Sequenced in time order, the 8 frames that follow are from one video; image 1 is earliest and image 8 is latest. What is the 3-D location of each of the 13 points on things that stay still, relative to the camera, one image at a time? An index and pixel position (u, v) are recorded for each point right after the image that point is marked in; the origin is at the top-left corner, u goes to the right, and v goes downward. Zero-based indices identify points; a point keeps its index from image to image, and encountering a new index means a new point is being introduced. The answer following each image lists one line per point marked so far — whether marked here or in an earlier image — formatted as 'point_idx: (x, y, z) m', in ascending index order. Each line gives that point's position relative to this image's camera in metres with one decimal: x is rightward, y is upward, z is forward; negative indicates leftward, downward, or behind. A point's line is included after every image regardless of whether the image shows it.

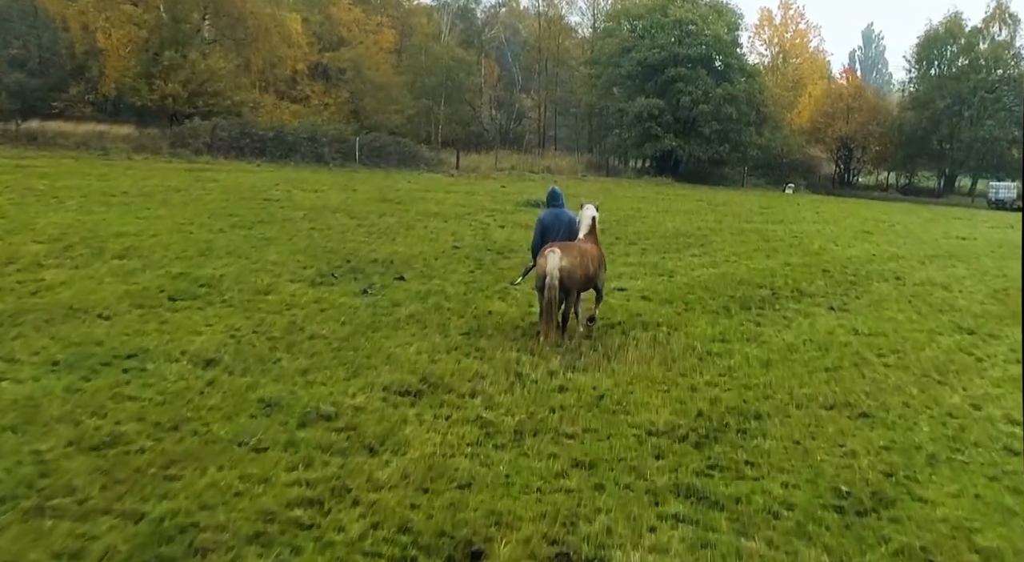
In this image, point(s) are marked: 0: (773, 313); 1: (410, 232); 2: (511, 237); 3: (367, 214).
0: (+3.0, -0.4, +10.3) m
1: (-1.7, +0.8, +14.7) m
2: (0.0, +0.7, +15.2) m
3: (-2.7, +1.3, +16.5) m
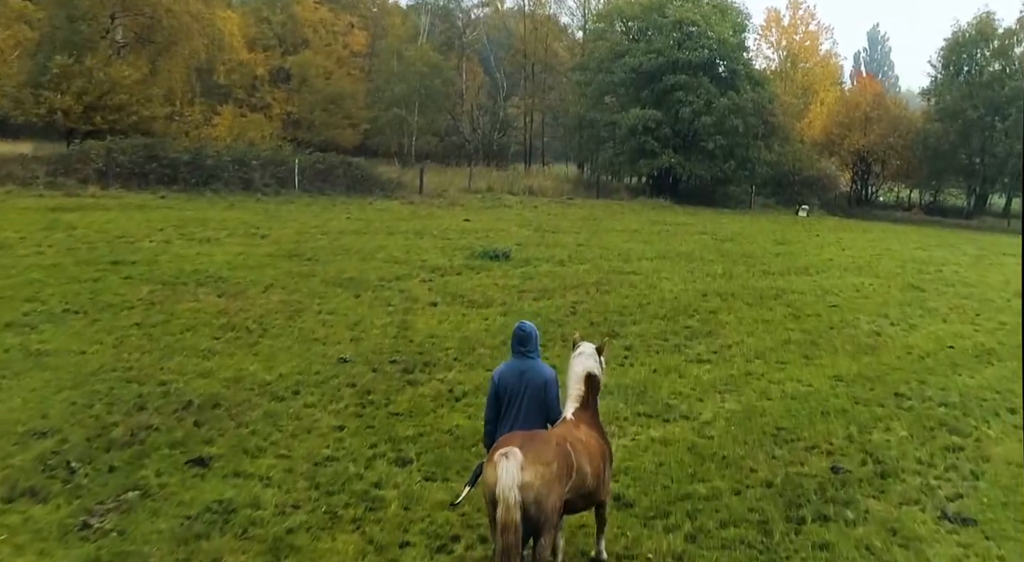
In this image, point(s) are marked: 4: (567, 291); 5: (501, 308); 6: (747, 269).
0: (+2.2, -1.7, +5.8) m
1: (-2.5, -0.5, +10.3) m
2: (-0.8, -0.5, +10.7) m
3: (-3.6, 0.0, +12.0) m
4: (+0.8, -0.2, +13.5) m
5: (-0.1, -0.4, +11.9) m
6: (+4.8, +0.2, +18.0) m
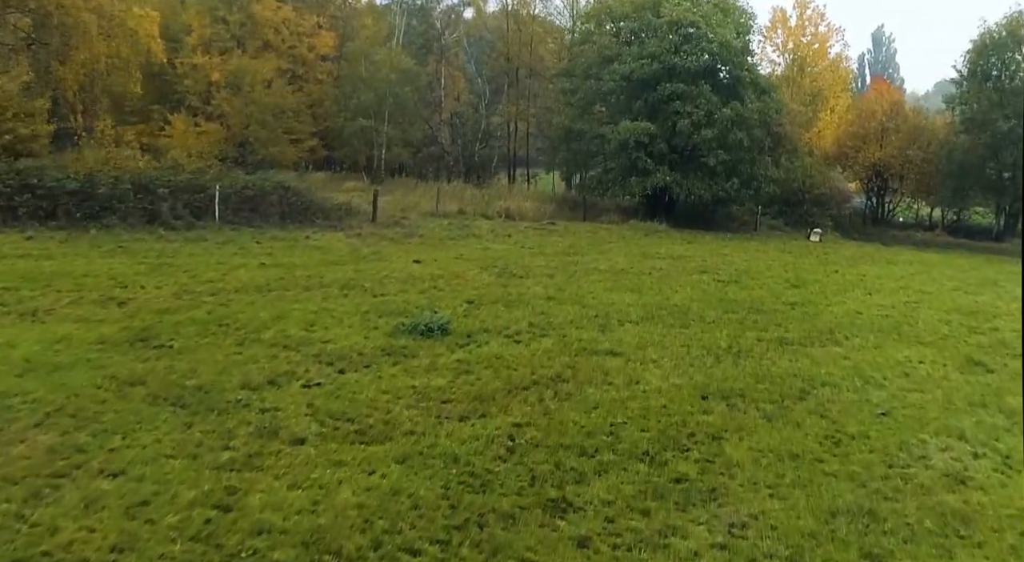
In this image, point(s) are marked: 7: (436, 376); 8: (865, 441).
0: (+1.4, -2.8, +1.9) m
1: (-3.4, -1.6, +6.3) m
2: (-1.7, -1.7, +6.8) m
3: (-4.4, -1.1, +8.1) m
4: (0.0, -1.3, +9.6) m
5: (-1.0, -1.5, +7.9) m
6: (+3.9, -0.9, +14.1) m
7: (-0.9, -1.1, +10.3) m
8: (+3.7, -1.7, +9.2) m
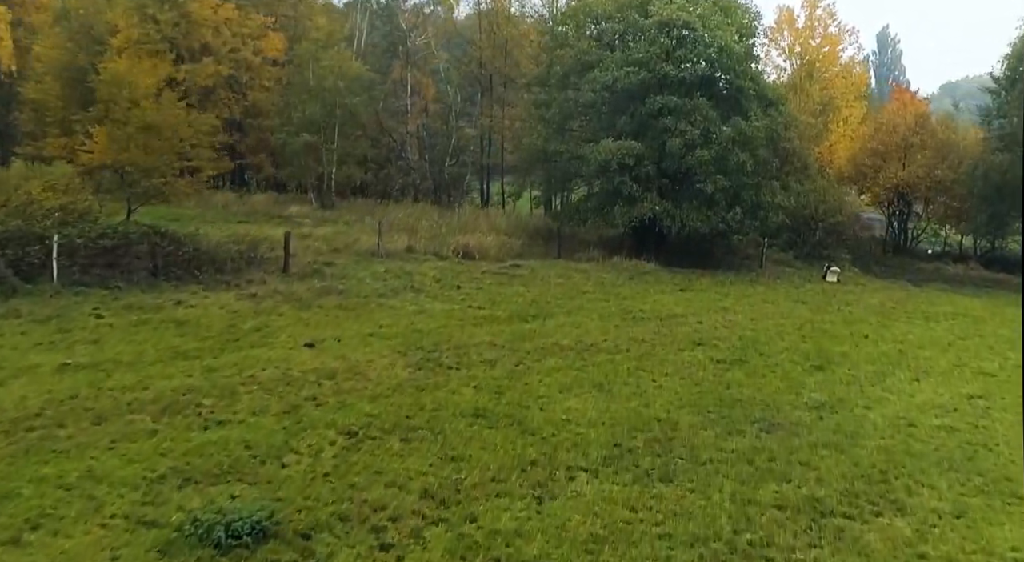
0: (+0.2, -4.2, -3.1) m
1: (-4.5, -3.0, +1.4) m
2: (-2.8, -3.1, +1.8) m
3: (-5.6, -2.5, +3.1) m
4: (-1.2, -2.7, +4.7) m
5: (-2.1, -2.9, +3.0) m
6: (+2.8, -2.3, +9.1) m
7: (-2.0, -2.5, +5.3) m
8: (+2.6, -3.1, +4.2) m
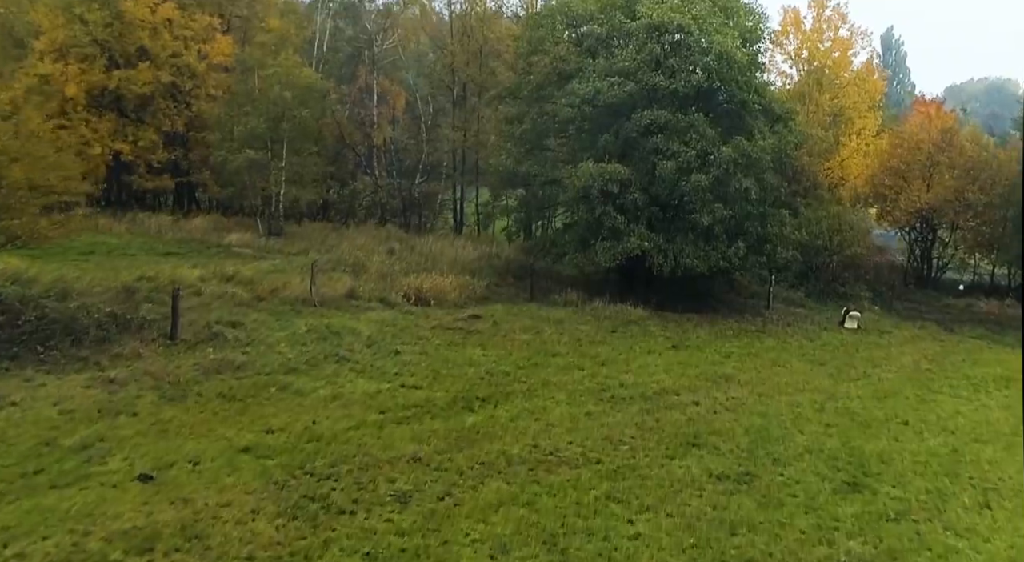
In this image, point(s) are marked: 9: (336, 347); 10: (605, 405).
0: (-0.7, -5.3, -7.1) m
1: (-5.4, -4.1, -2.7) m
2: (-3.7, -4.2, -2.2) m
3: (-6.5, -3.7, -0.9) m
4: (-2.1, -3.9, +0.6) m
5: (-3.1, -4.1, -1.1) m
6: (+1.9, -3.5, +5.1) m
7: (-3.0, -3.7, +1.3) m
8: (+1.6, -4.3, +0.2) m
9: (-3.3, -1.2, +16.6) m
10: (+1.6, -2.1, +14.7) m
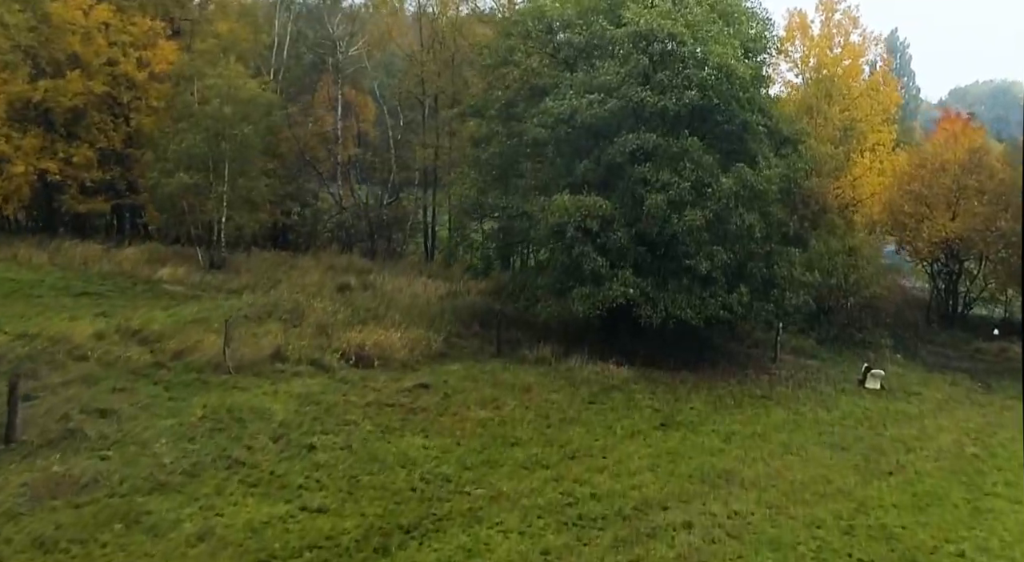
0: (-1.5, -6.5, -10.7) m
1: (-6.3, -5.3, -6.2) m
2: (-4.6, -5.4, -5.8) m
3: (-7.3, -4.8, -4.5) m
4: (-2.9, -5.0, -2.9) m
5: (-3.9, -5.2, -4.6) m
6: (+1.0, -4.7, +1.6) m
7: (-3.8, -4.8, -2.3) m
8: (+0.8, -5.4, -3.4) m
9: (-4.2, -2.4, +13.0) m
10: (+0.8, -3.2, +11.2) m
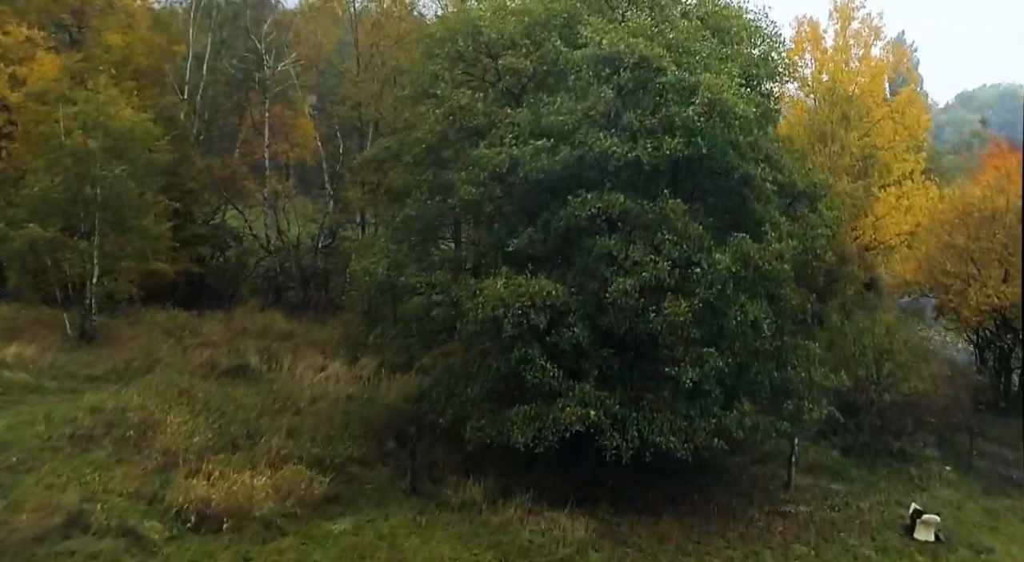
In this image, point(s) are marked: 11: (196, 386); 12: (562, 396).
0: (-2.8, -8.3, -16.2) m
1: (-7.6, -7.1, -11.7) m
2: (-5.9, -7.2, -11.3) m
3: (-8.6, -6.7, -10.0) m
4: (-4.2, -6.9, -8.4) m
5: (-5.2, -7.0, -10.1) m
6: (-0.3, -6.5, -3.9) m
7: (-5.1, -6.6, -7.8) m
8: (-0.5, -7.2, -8.8) m
9: (-5.5, -4.3, +7.5) m
10: (-0.6, -5.1, +5.7) m
11: (-6.6, -2.1, +18.2) m
12: (+0.8, -1.9, +13.8) m
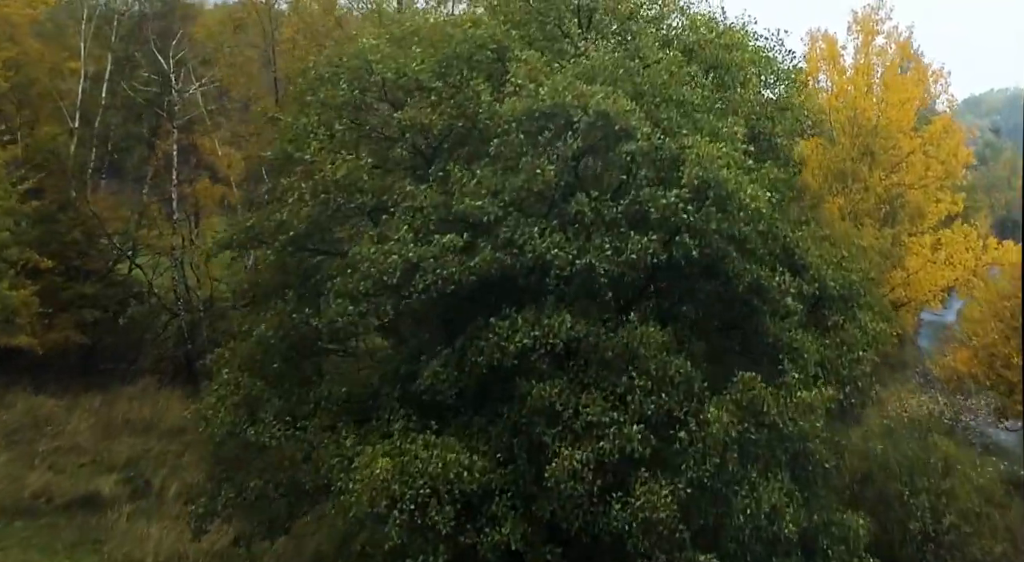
0: (-4.0, -10.1, -21.2) m
1: (-8.7, -8.9, -16.8) m
2: (-7.1, -9.0, -16.3) m
3: (-9.8, -8.5, -15.0) m
4: (-5.4, -8.7, -13.5) m
5: (-6.4, -8.9, -15.1) m
6: (-1.5, -8.4, -8.9) m
7: (-6.3, -8.5, -12.8) m
8: (-1.7, -9.1, -13.9) m
9: (-6.7, -6.1, +2.5) m
10: (-1.8, -6.9, +0.7) m
11: (-7.7, -4.0, +13.1) m
12: (-0.4, -3.8, +8.8) m
